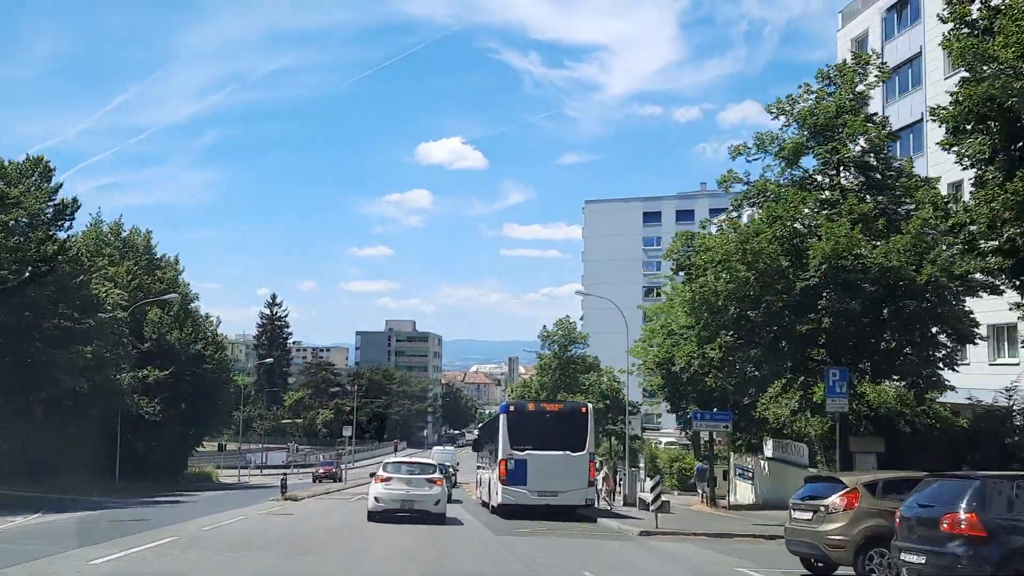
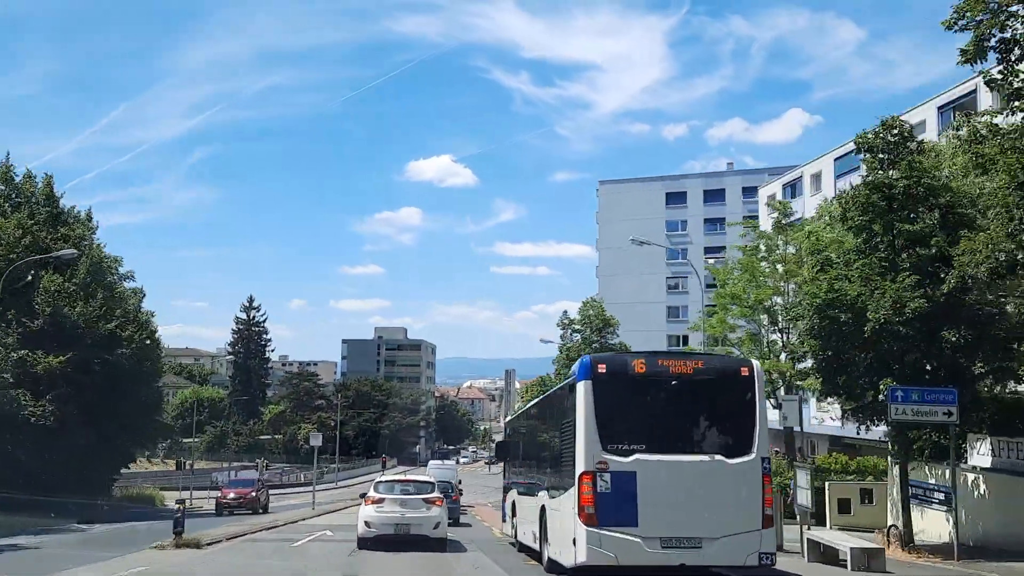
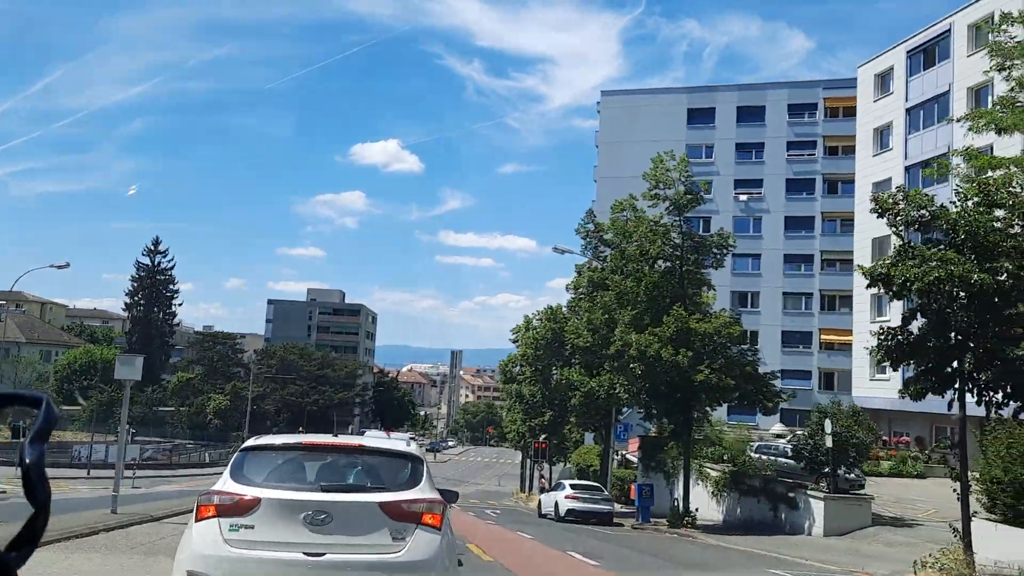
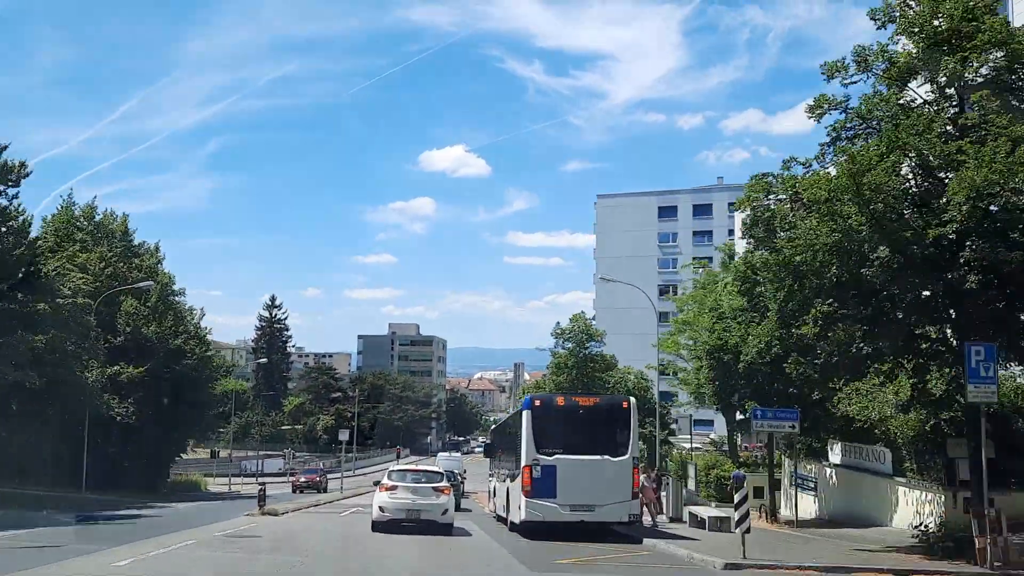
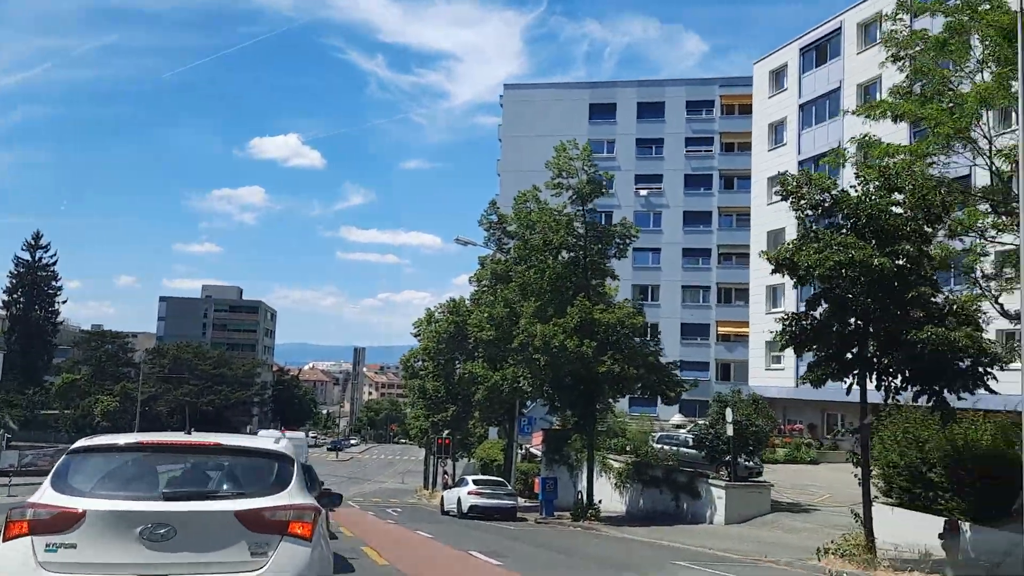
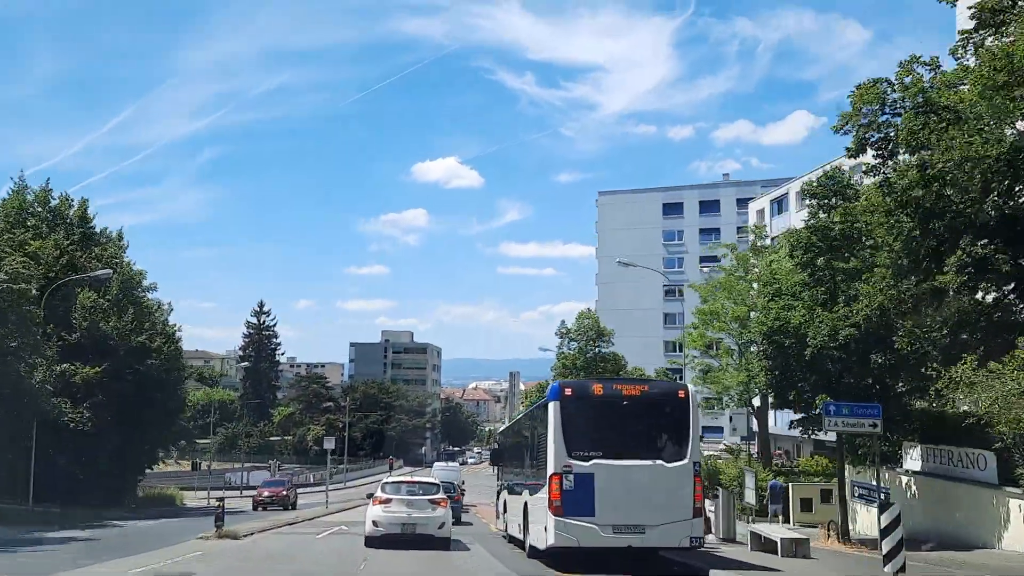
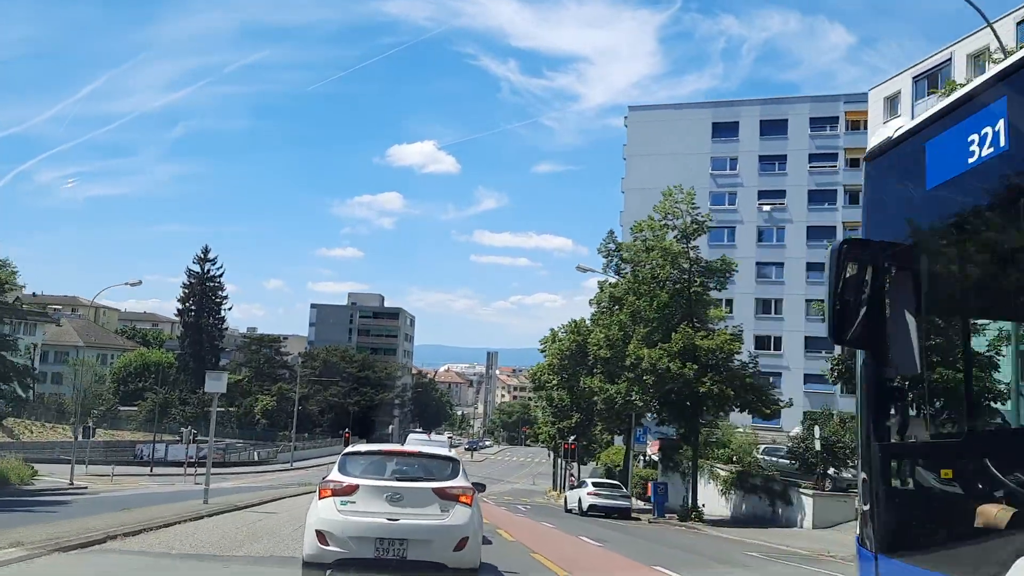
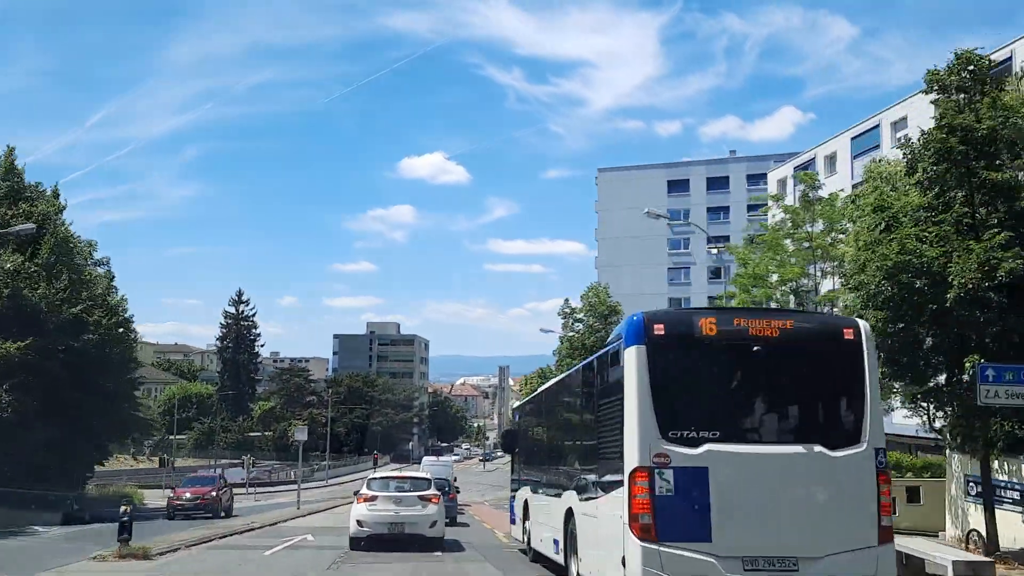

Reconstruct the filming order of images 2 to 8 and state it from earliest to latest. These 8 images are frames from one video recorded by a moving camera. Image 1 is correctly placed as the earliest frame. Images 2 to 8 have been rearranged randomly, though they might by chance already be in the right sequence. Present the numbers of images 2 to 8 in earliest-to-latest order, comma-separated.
4, 6, 2, 8, 7, 3, 5
